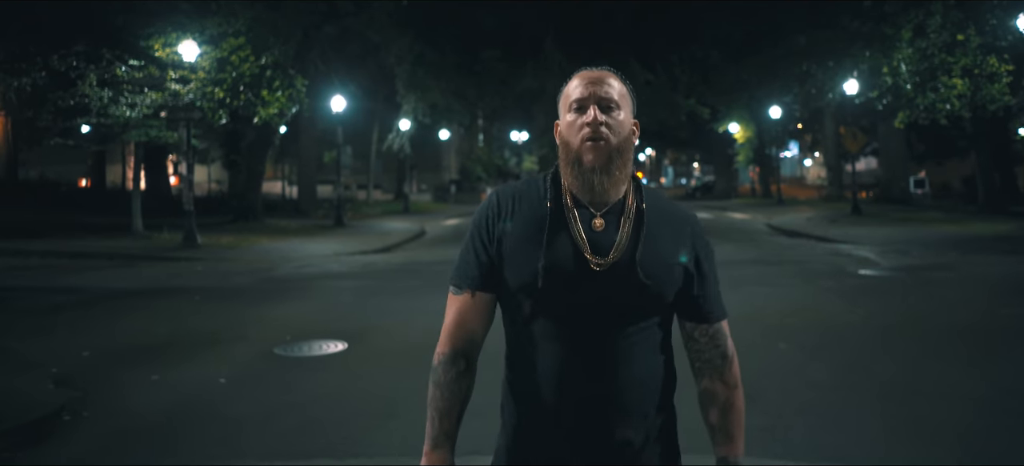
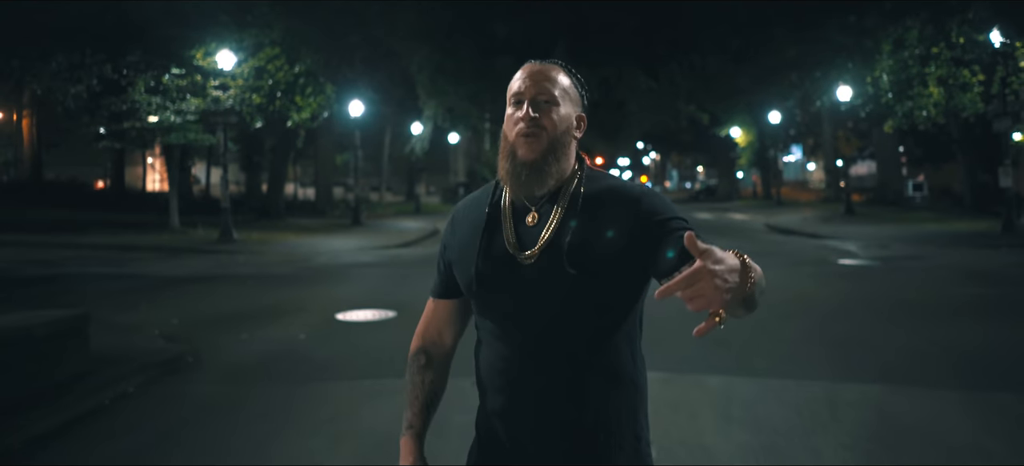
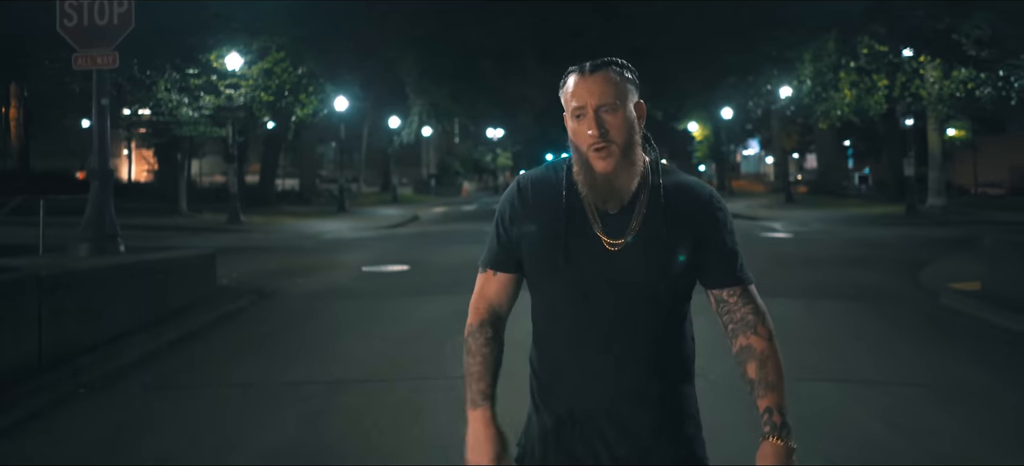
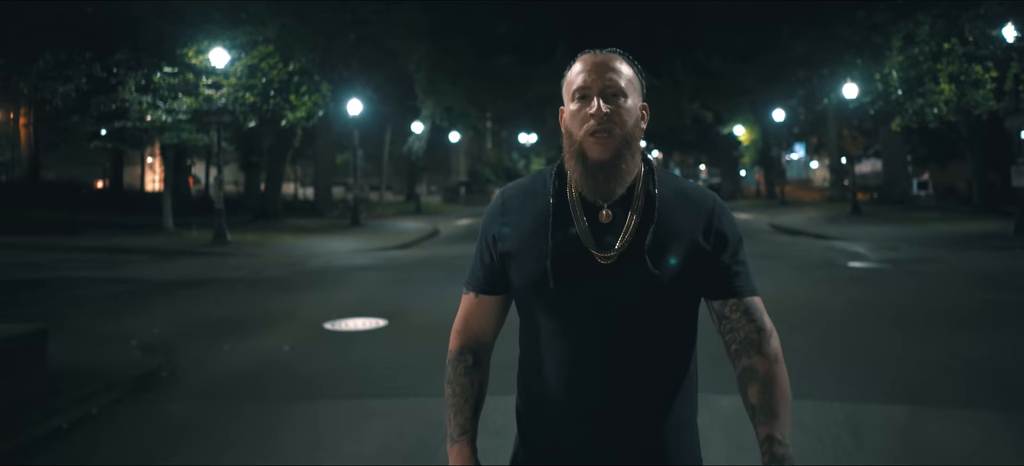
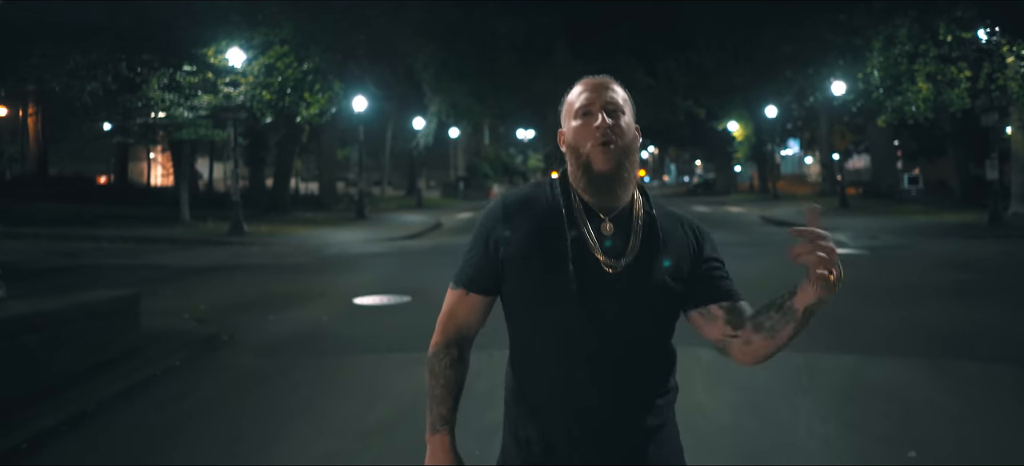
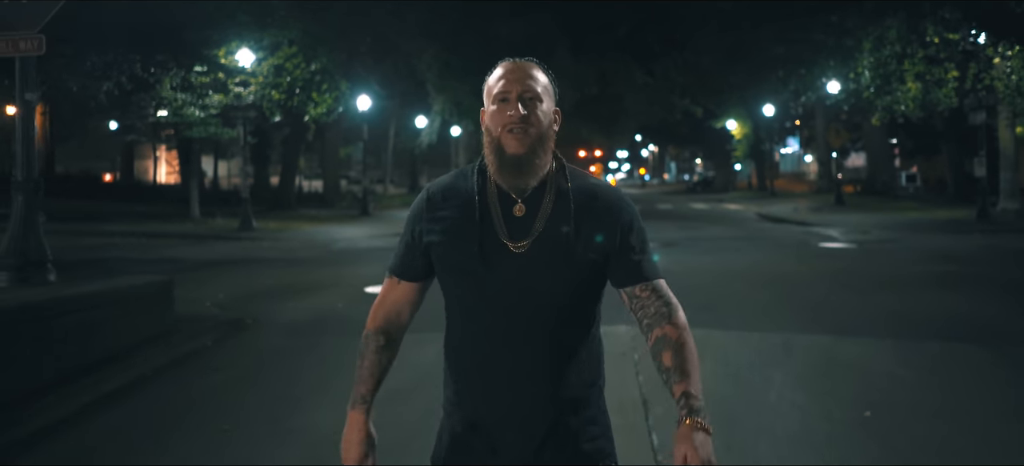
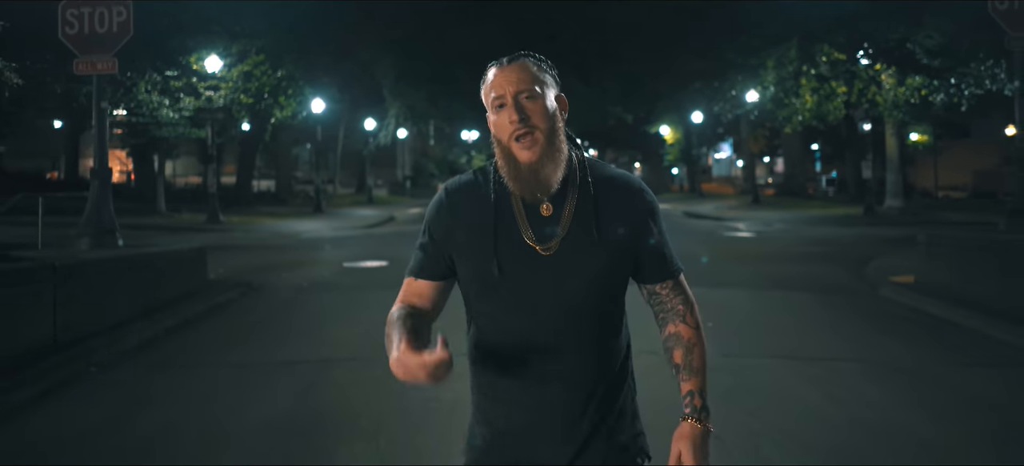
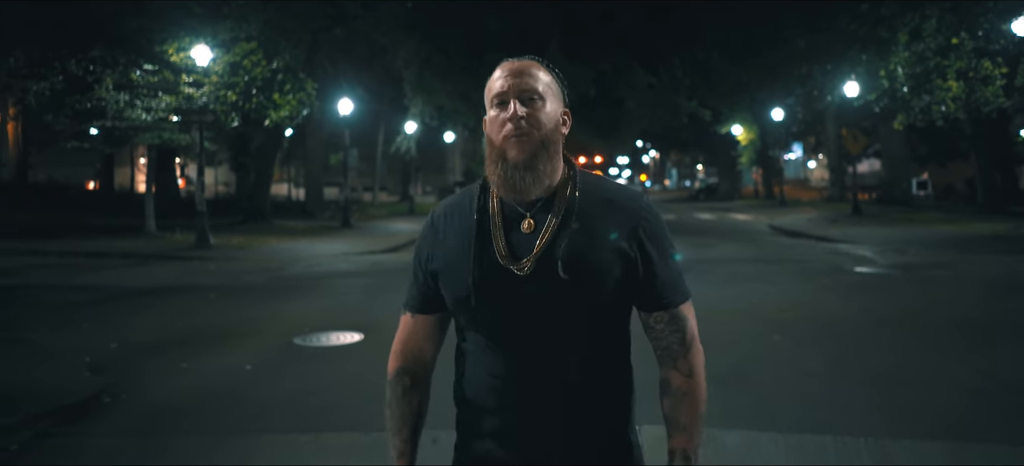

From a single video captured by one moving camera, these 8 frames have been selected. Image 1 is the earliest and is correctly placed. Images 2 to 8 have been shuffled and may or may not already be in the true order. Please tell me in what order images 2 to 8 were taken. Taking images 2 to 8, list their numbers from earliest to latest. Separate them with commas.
8, 4, 2, 5, 6, 3, 7
